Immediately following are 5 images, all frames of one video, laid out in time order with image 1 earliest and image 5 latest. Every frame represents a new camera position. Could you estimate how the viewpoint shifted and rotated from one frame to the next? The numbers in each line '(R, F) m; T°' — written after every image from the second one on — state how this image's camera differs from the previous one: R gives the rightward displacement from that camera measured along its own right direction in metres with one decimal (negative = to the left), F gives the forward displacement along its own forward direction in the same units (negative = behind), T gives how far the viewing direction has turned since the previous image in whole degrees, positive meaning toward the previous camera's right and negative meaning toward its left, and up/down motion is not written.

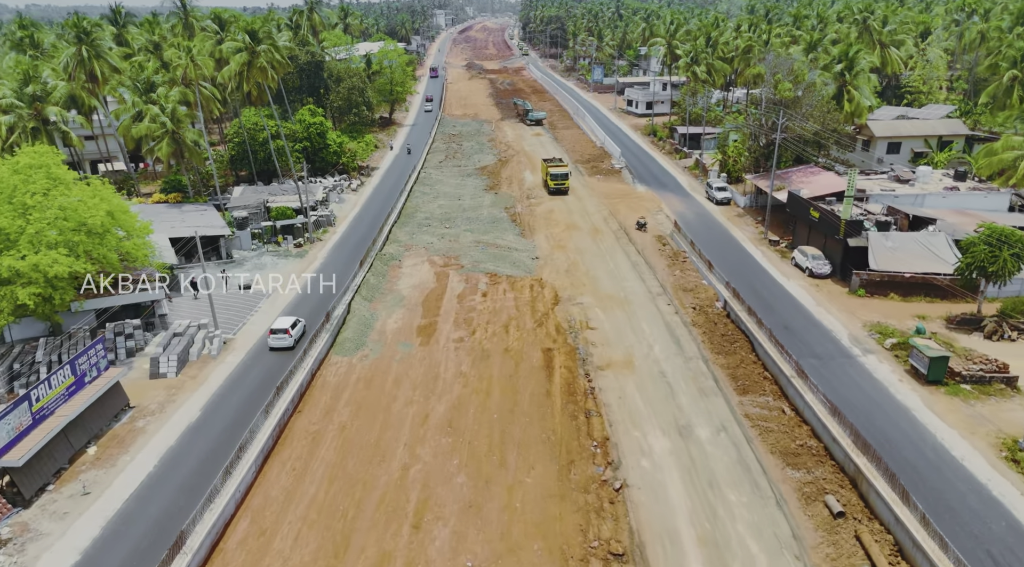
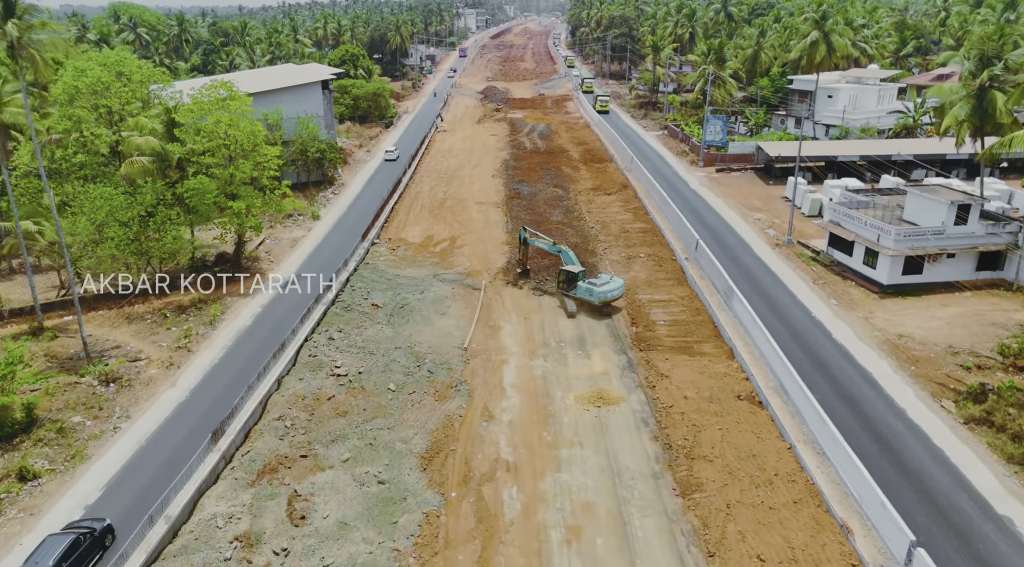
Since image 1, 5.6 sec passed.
(+1.4, +64.0) m; -4°
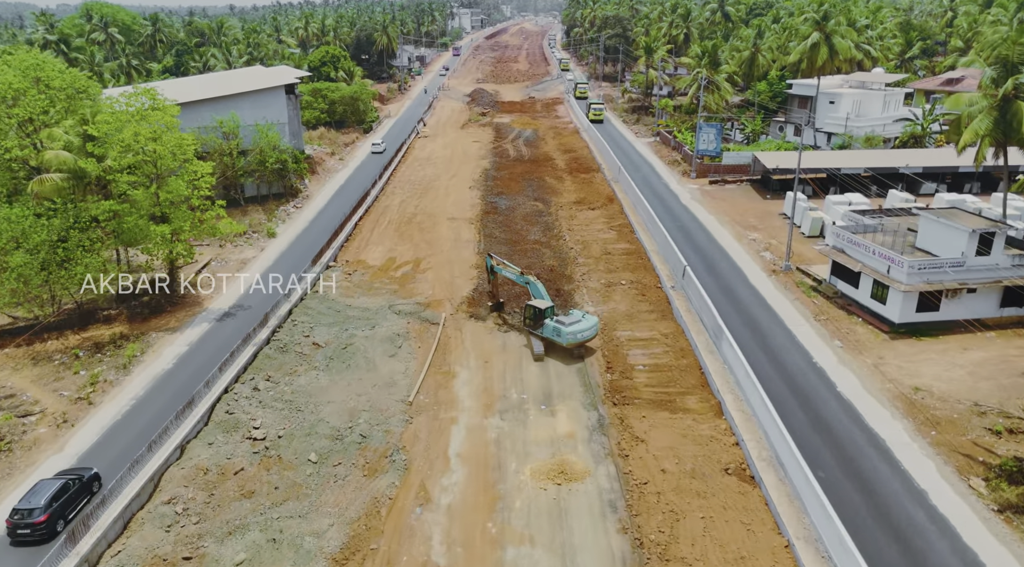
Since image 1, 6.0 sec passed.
(+2.0, +4.7) m; 0°
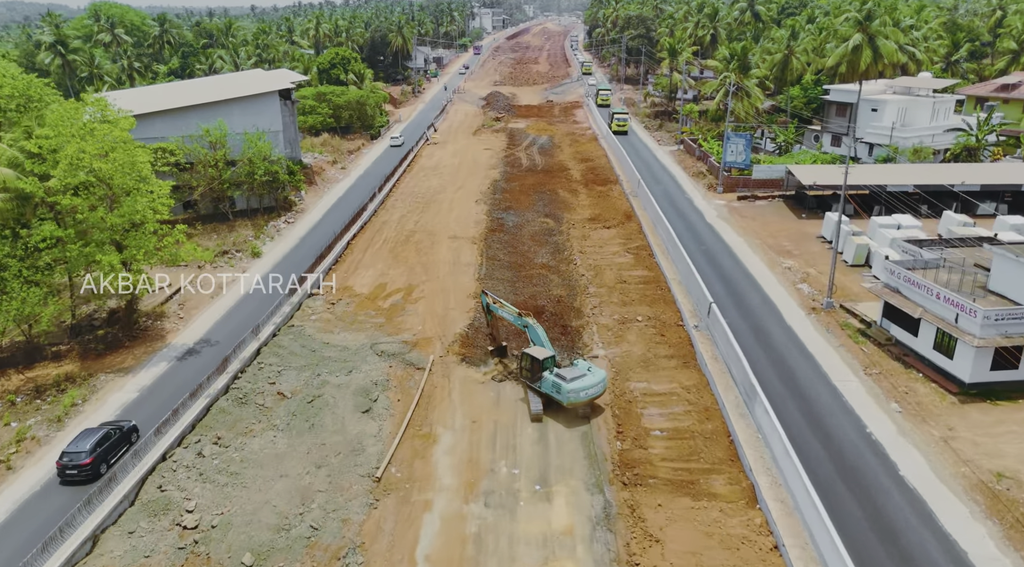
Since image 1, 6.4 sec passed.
(+1.1, +4.9) m; -2°
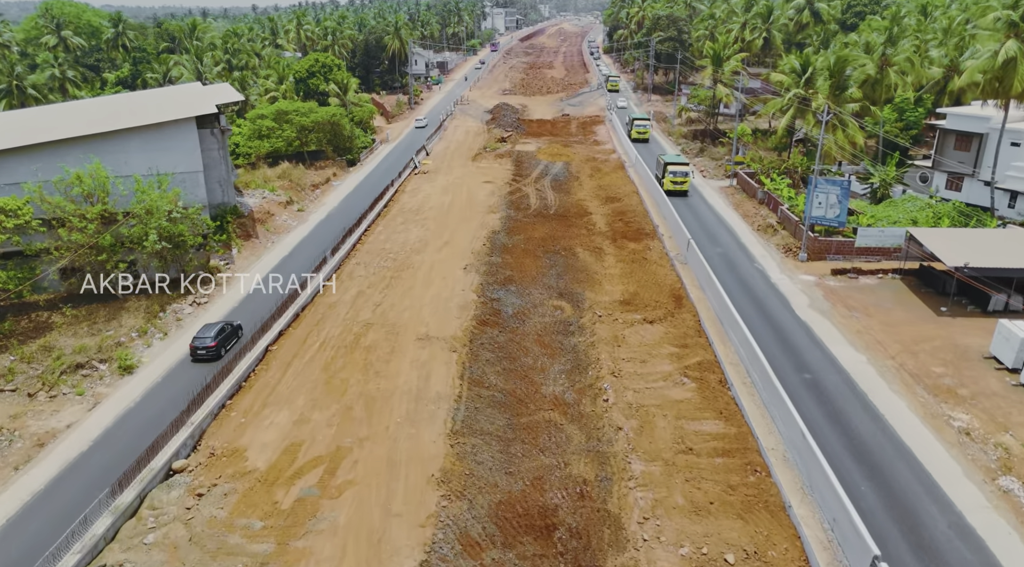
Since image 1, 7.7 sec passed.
(+0.7, +16.4) m; -1°
